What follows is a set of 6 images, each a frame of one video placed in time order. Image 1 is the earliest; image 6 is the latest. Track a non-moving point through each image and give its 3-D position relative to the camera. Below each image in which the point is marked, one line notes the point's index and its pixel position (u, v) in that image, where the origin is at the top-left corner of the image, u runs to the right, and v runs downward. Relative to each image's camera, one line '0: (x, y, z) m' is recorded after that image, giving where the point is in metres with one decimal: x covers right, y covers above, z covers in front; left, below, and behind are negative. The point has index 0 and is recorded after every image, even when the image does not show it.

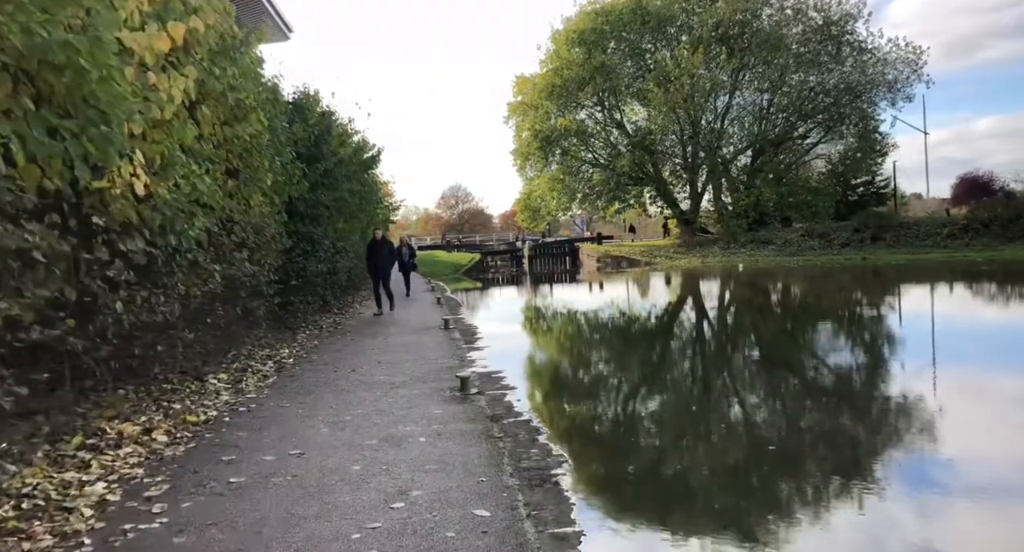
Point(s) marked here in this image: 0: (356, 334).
0: (-2.2, -0.8, +10.0) m
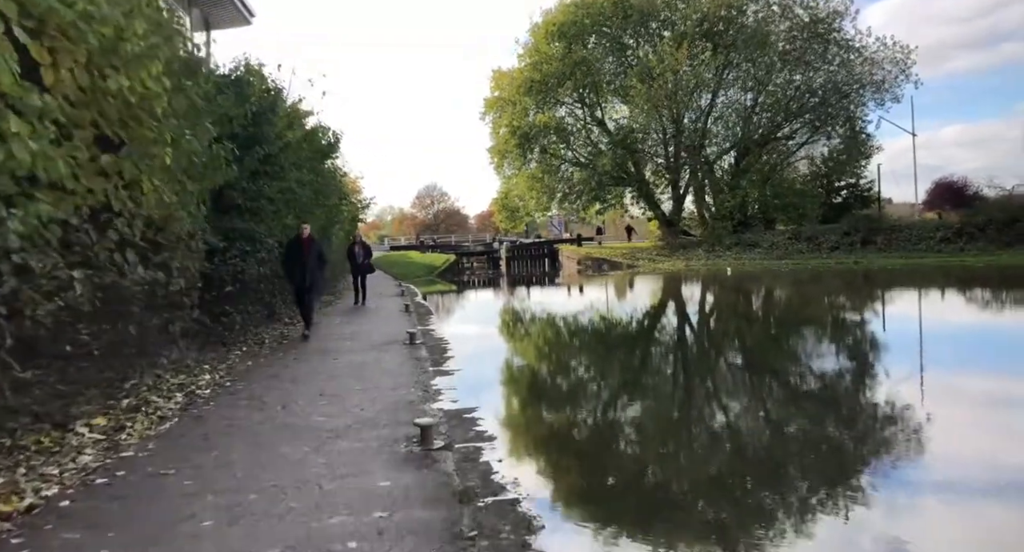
0: (-2.5, -0.9, +8.4) m
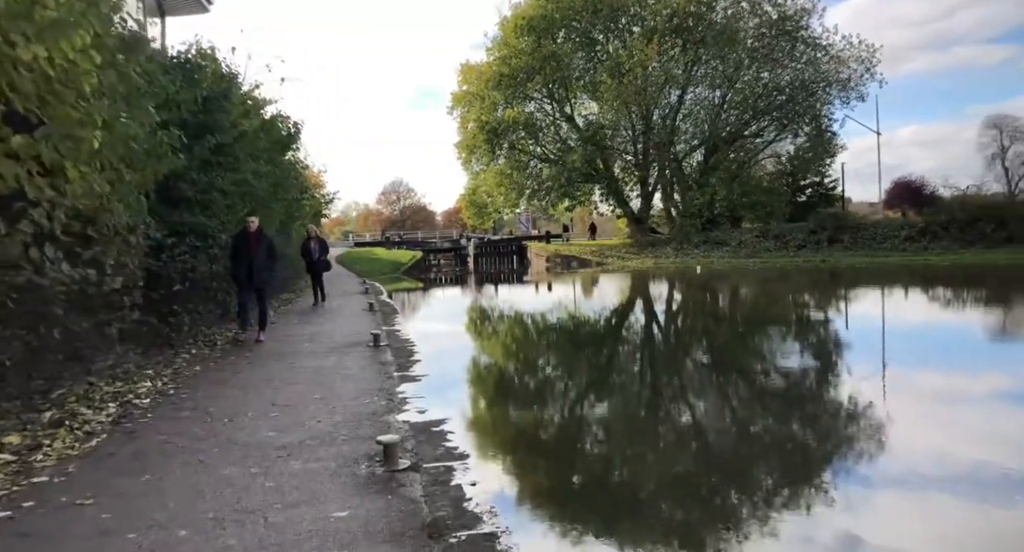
0: (-2.8, -0.9, +7.9) m
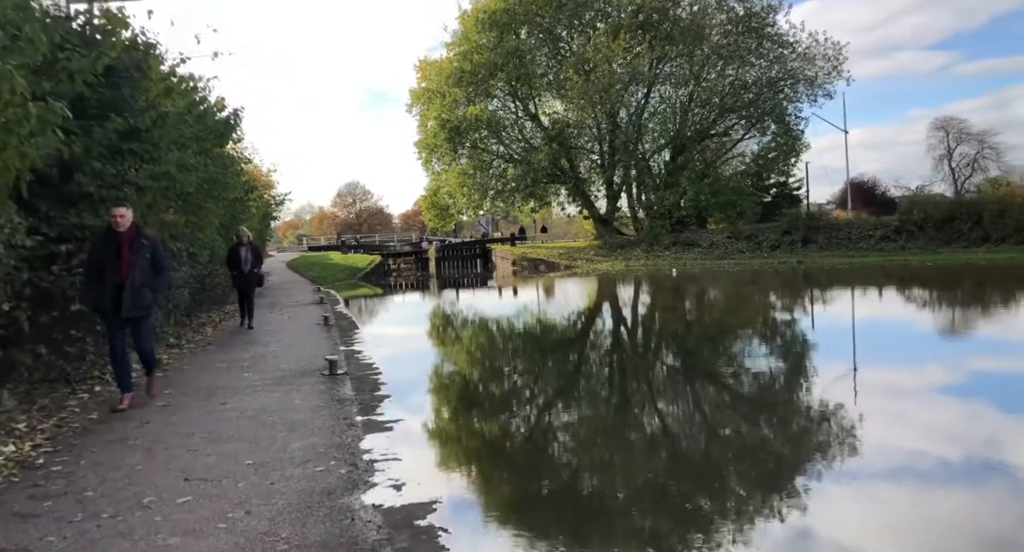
0: (-2.9, -1.0, +6.3) m
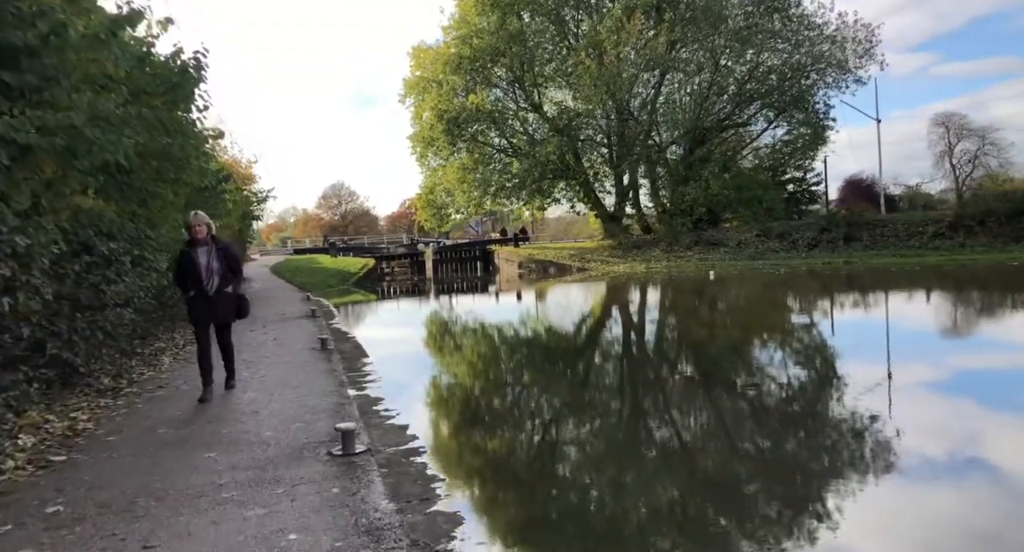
0: (-2.1, -1.1, +3.6) m
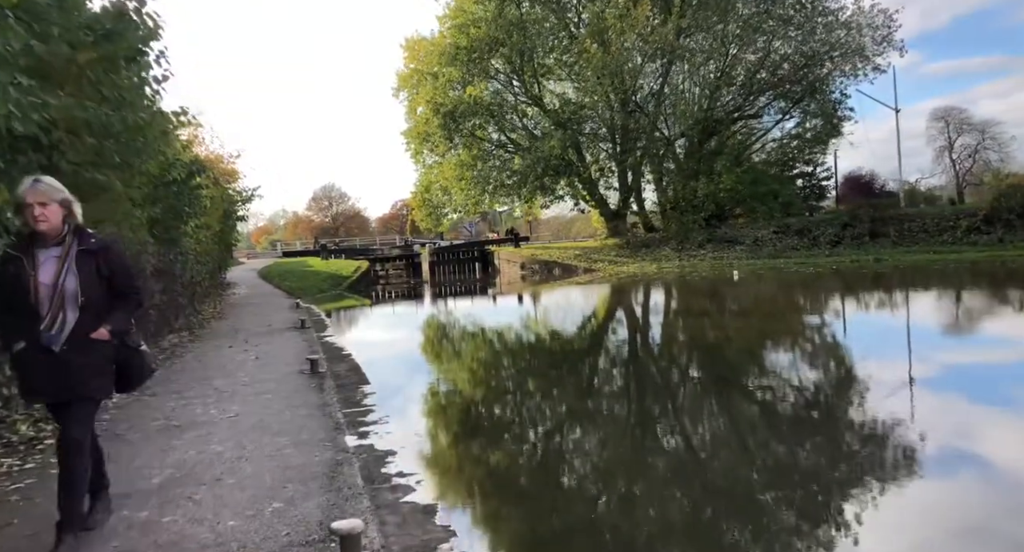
0: (-1.8, -1.2, +2.0) m
